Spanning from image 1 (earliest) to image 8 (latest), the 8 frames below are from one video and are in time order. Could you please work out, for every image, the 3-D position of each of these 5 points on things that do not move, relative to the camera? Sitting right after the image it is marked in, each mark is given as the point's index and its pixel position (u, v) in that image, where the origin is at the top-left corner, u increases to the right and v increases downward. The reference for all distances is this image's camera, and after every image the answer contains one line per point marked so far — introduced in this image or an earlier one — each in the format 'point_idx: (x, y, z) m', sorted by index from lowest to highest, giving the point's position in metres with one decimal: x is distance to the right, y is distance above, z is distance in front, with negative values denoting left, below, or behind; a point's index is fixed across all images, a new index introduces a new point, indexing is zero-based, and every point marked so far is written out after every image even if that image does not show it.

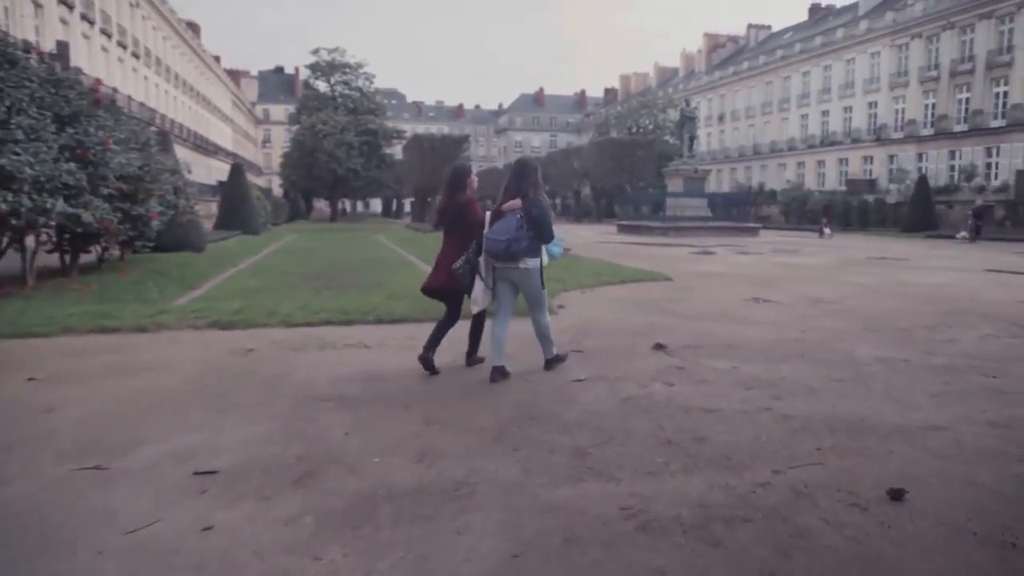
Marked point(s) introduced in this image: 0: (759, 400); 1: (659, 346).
0: (+1.7, -0.8, +5.4) m
1: (+1.4, -0.5, +7.4) m
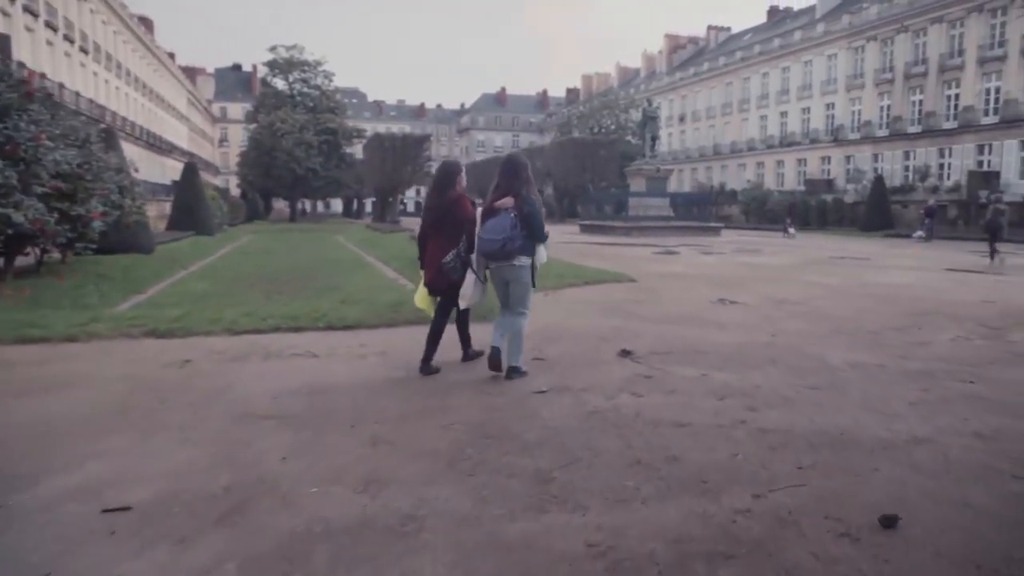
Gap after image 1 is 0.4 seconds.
0: (+1.4, -0.8, +5.1) m
1: (+1.0, -0.6, +7.0) m
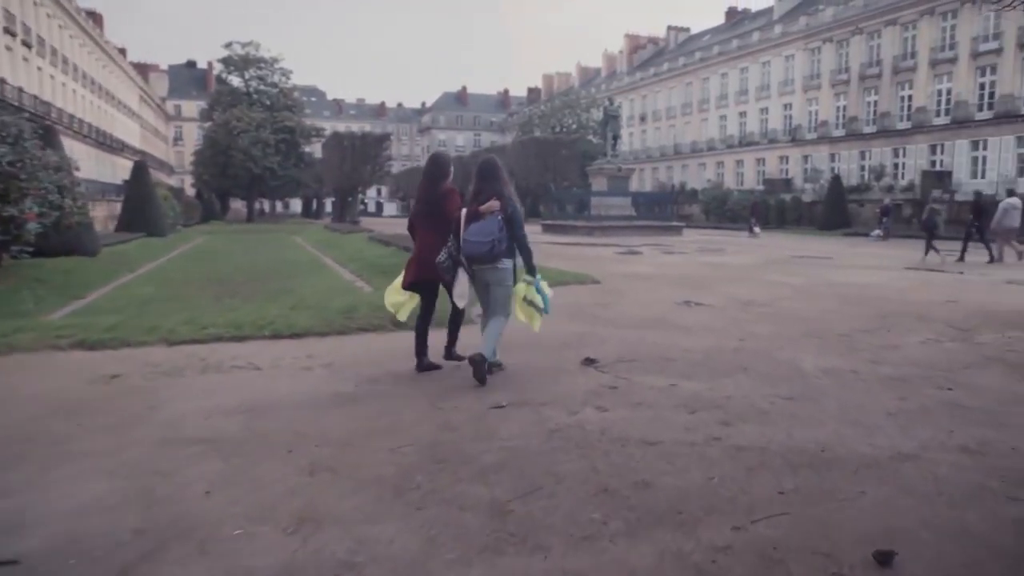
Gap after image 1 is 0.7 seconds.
0: (+1.2, -0.8, +4.7) m
1: (+0.7, -0.6, +6.6) m
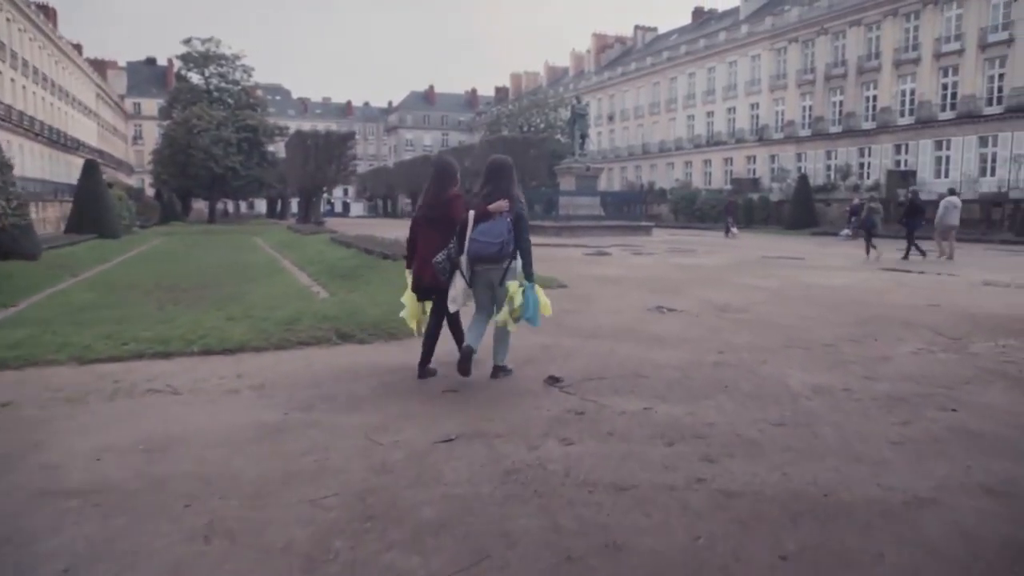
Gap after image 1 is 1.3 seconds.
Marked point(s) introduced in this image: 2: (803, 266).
0: (+0.9, -0.9, +4.0) m
1: (+0.3, -0.7, +5.9) m
2: (+6.4, +0.5, +17.1) m
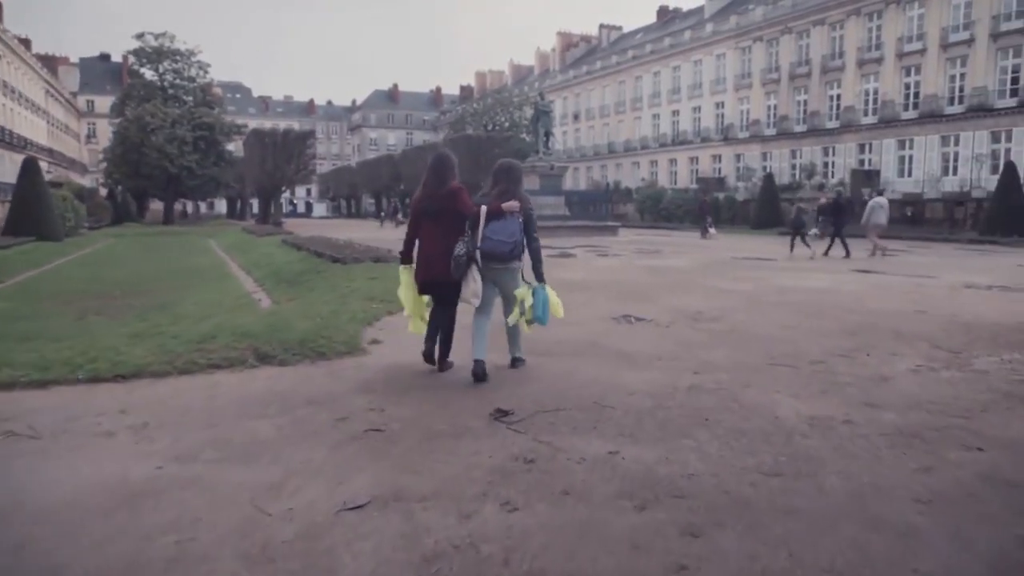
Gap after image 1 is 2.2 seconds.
0: (+0.6, -1.0, +3.1) m
1: (-0.1, -0.8, +5.0) m
2: (+5.5, +0.4, +16.4) m
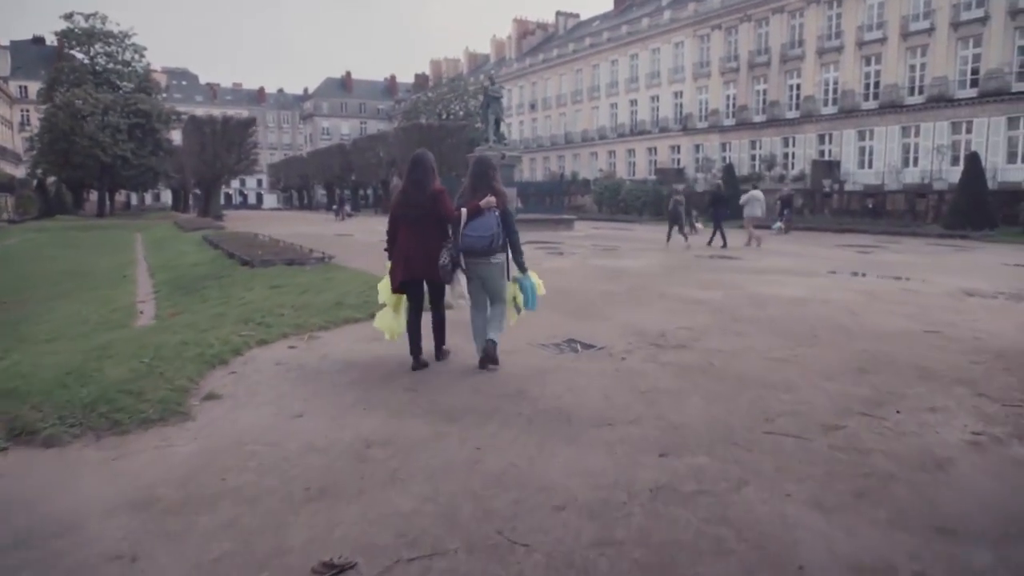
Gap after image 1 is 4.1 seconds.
0: (+0.1, -1.3, +1.0) m
1: (-0.7, -1.0, +2.9) m
2: (+4.3, +0.3, +14.5) m
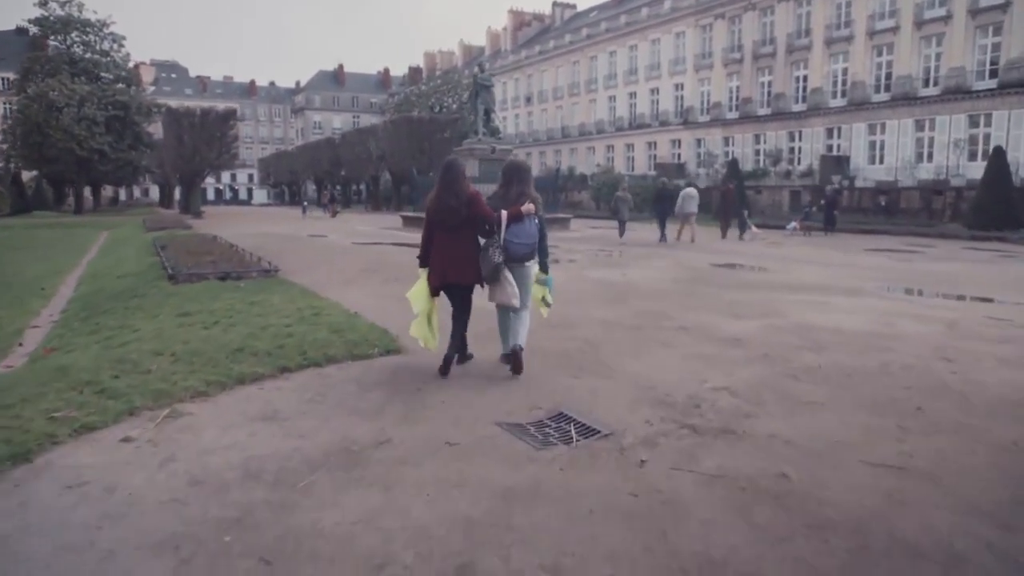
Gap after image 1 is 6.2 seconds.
0: (-0.1, -1.6, -1.4) m
1: (-0.9, -1.4, +0.4) m
2: (+4.0, 0.0, +12.1) m
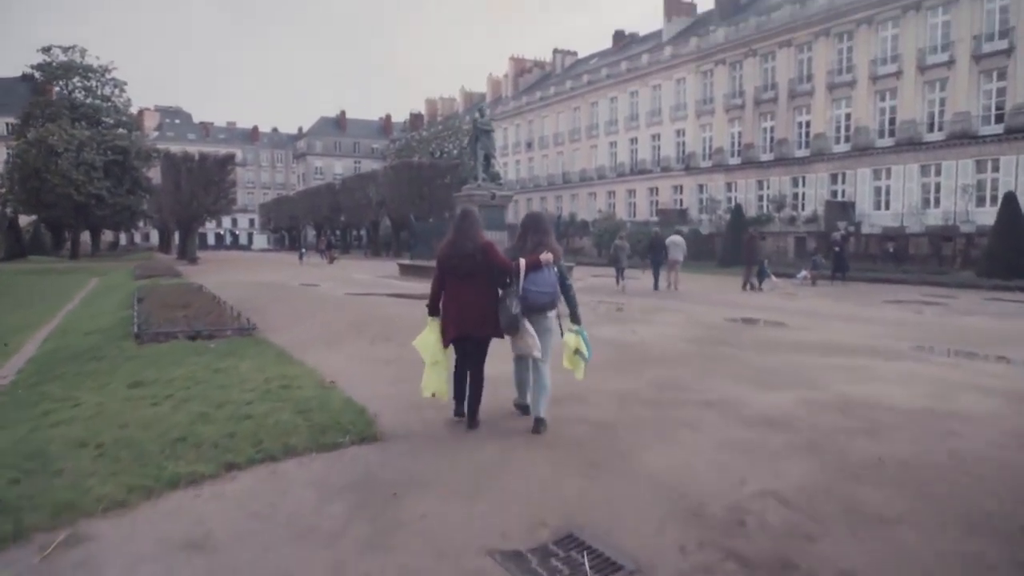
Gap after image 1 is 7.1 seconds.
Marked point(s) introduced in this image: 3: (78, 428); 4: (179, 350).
0: (-0.1, -1.7, -2.6) m
1: (-0.9, -1.6, -0.7) m
2: (+4.0, -0.8, +11.0) m
3: (-3.3, -1.1, +6.0) m
4: (-4.0, -0.7, +9.5) m
